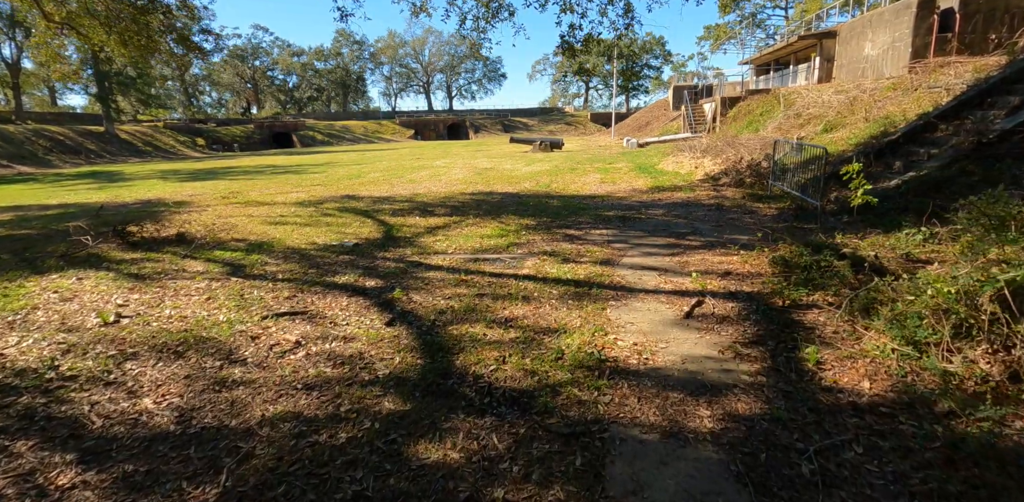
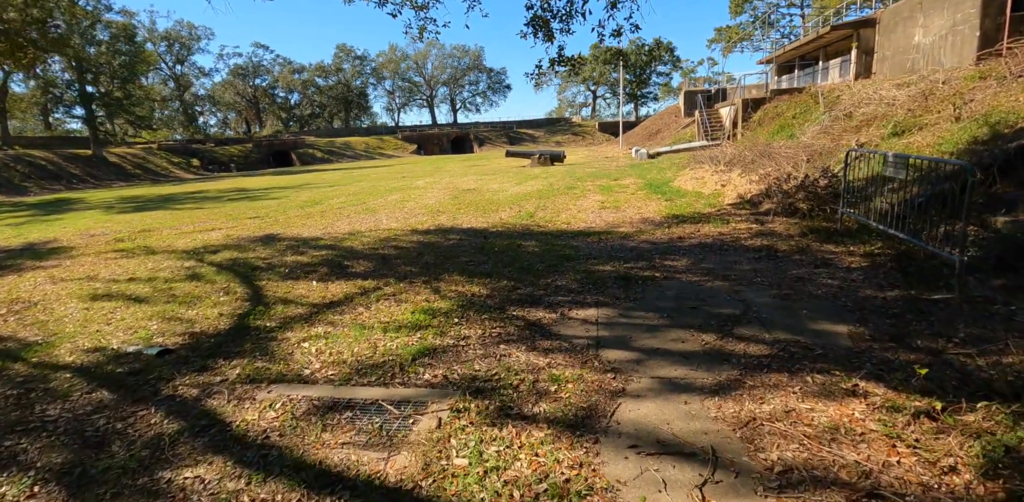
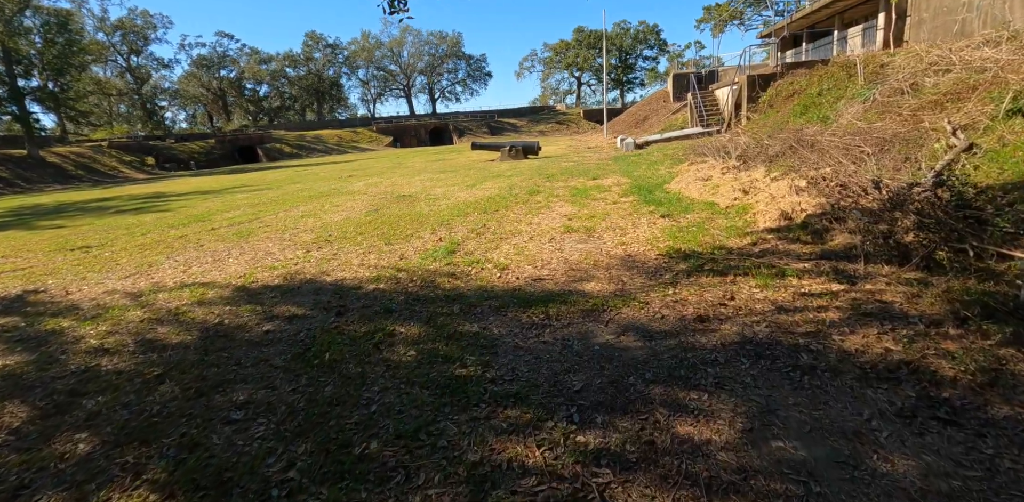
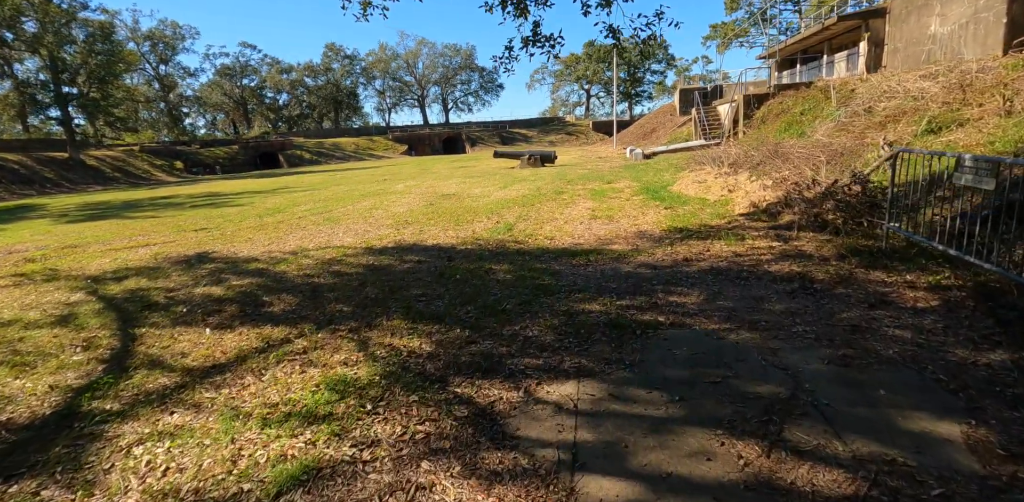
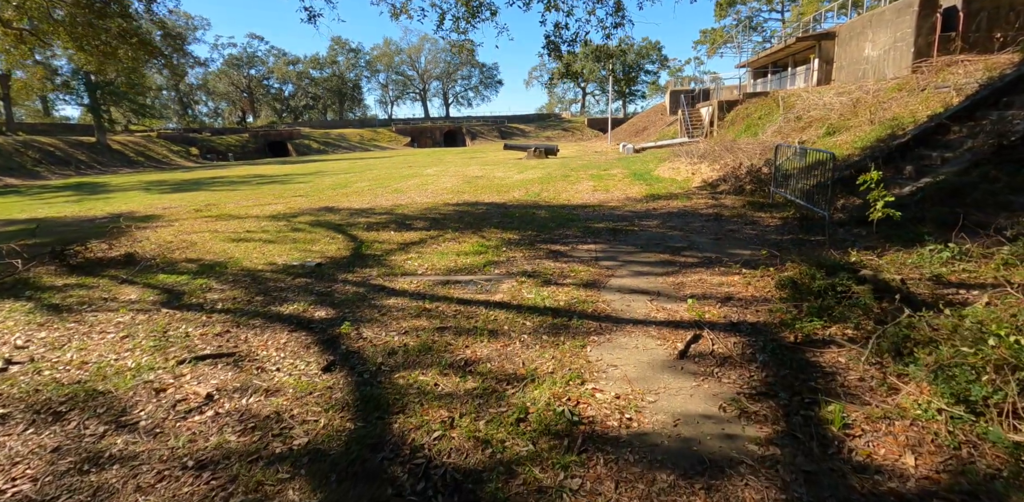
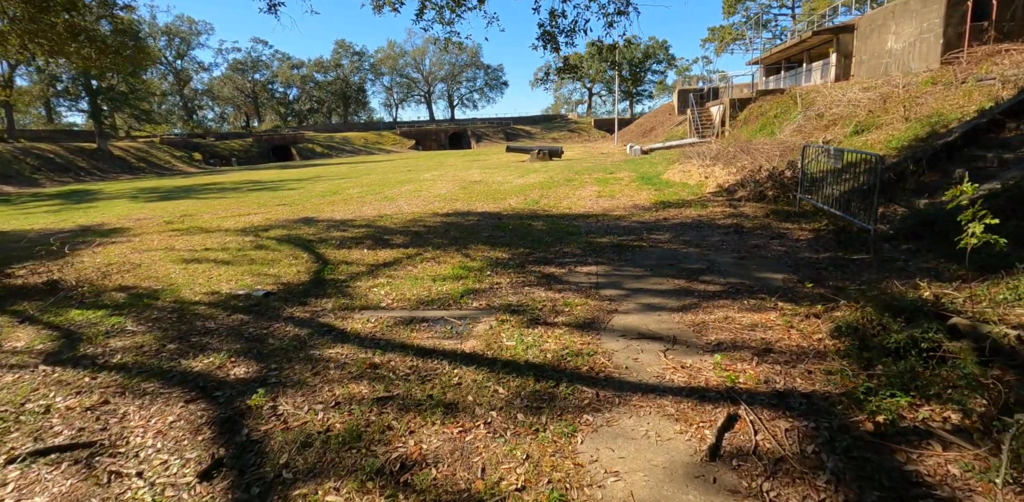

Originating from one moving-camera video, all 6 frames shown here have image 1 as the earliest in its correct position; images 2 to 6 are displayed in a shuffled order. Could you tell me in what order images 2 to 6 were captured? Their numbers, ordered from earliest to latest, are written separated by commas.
5, 6, 2, 4, 3
